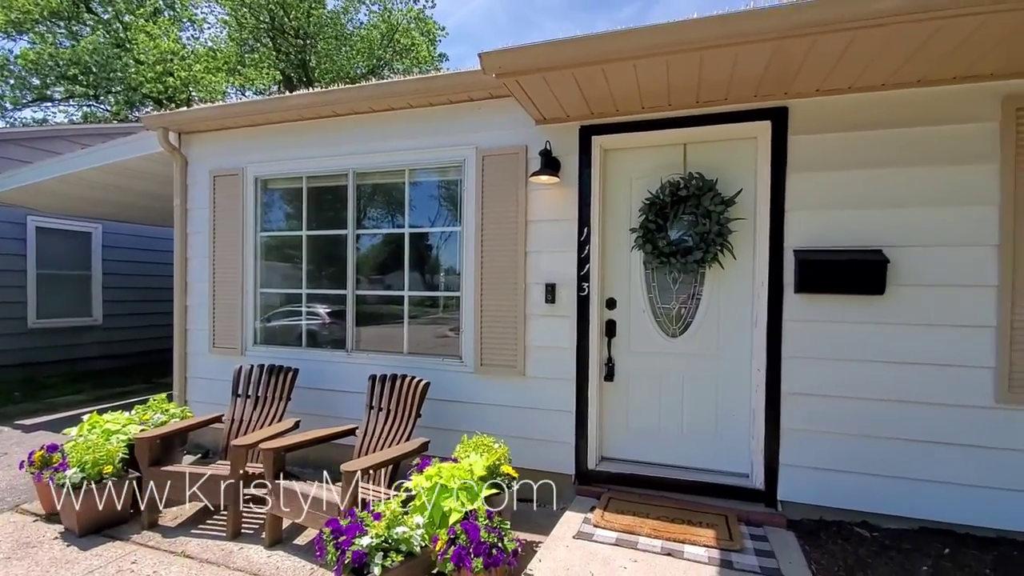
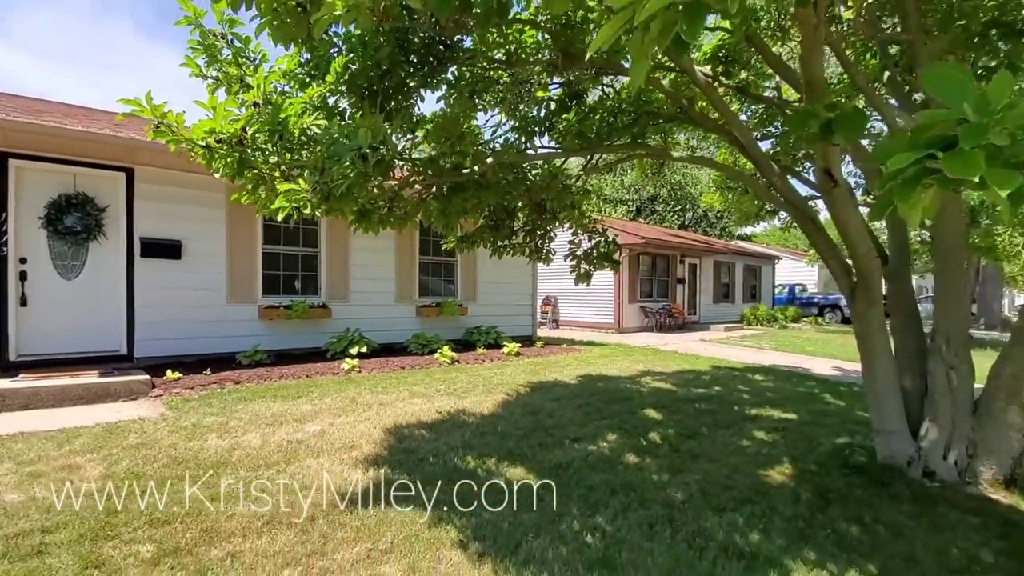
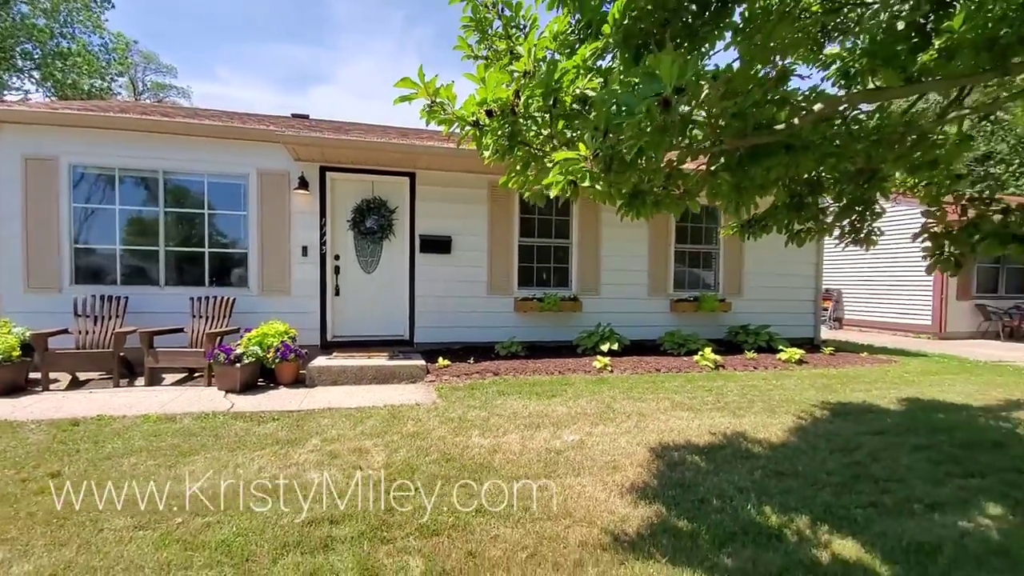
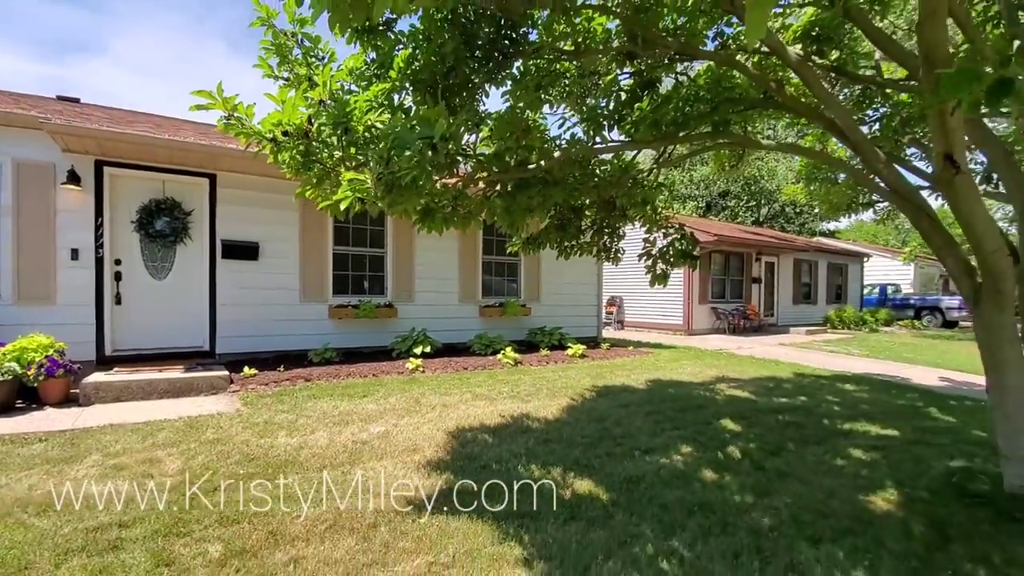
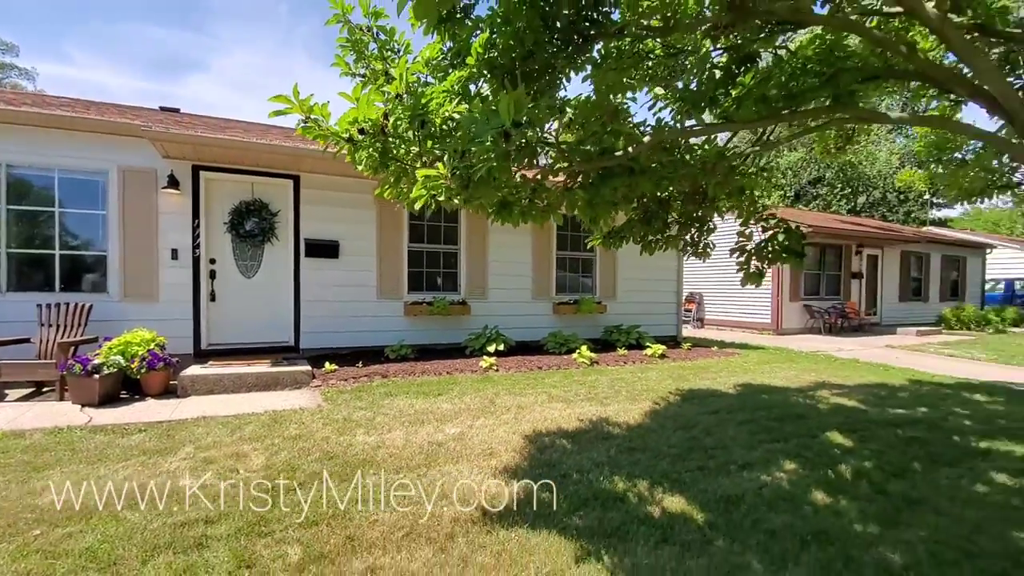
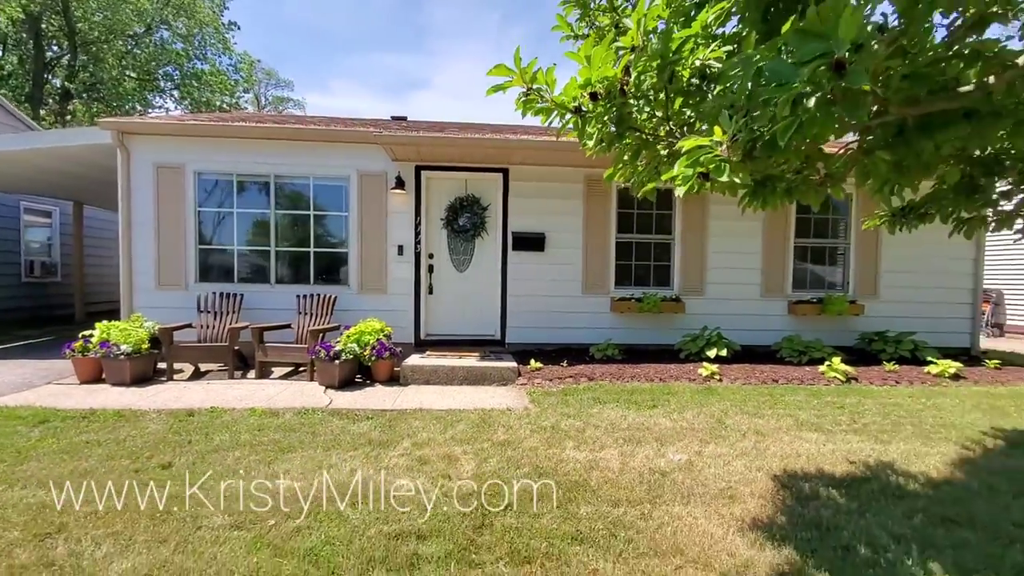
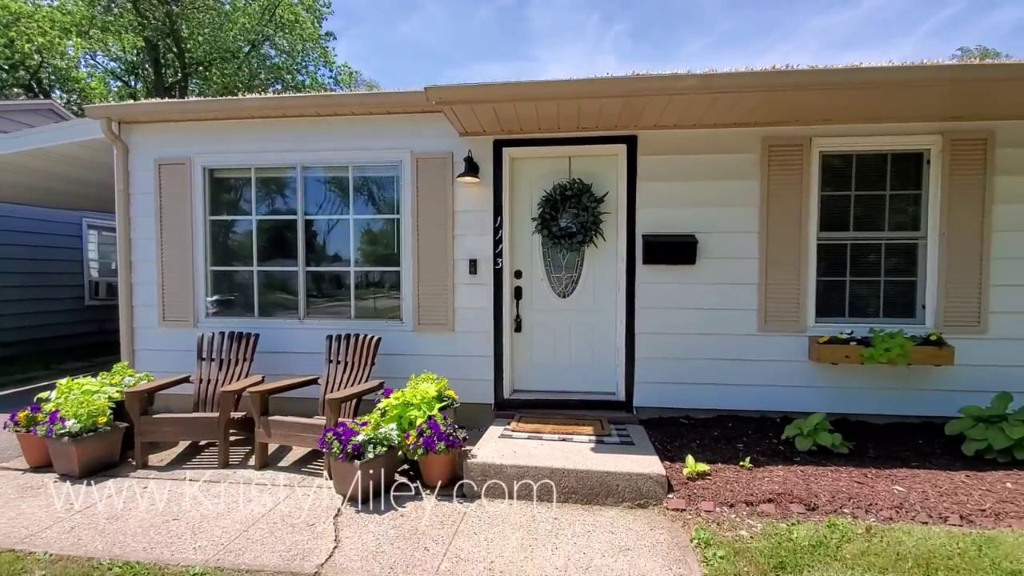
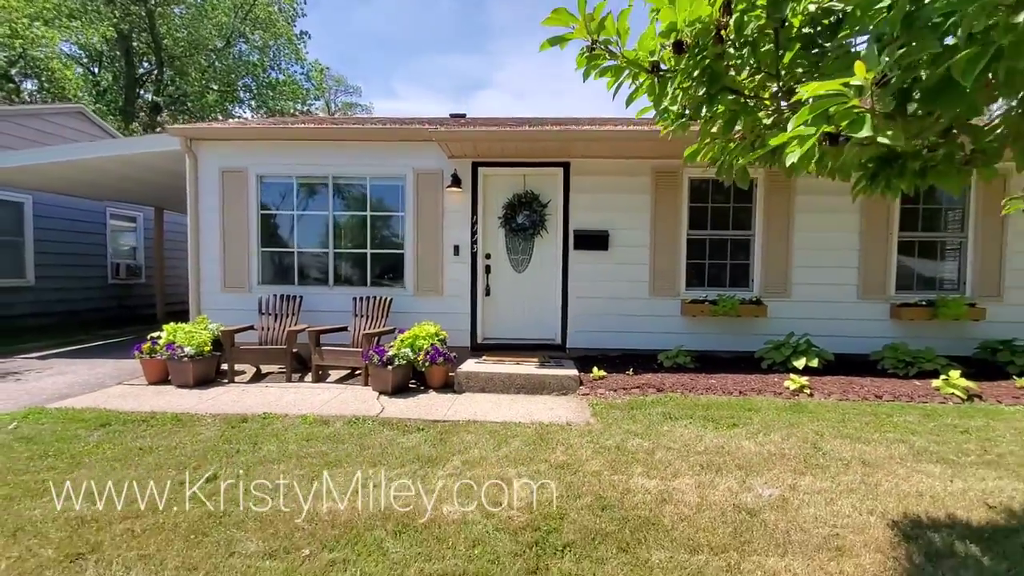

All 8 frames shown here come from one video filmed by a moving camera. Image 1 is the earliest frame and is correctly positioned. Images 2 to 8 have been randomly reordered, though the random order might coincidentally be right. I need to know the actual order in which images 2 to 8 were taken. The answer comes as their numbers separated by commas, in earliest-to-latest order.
7, 8, 6, 3, 5, 4, 2
